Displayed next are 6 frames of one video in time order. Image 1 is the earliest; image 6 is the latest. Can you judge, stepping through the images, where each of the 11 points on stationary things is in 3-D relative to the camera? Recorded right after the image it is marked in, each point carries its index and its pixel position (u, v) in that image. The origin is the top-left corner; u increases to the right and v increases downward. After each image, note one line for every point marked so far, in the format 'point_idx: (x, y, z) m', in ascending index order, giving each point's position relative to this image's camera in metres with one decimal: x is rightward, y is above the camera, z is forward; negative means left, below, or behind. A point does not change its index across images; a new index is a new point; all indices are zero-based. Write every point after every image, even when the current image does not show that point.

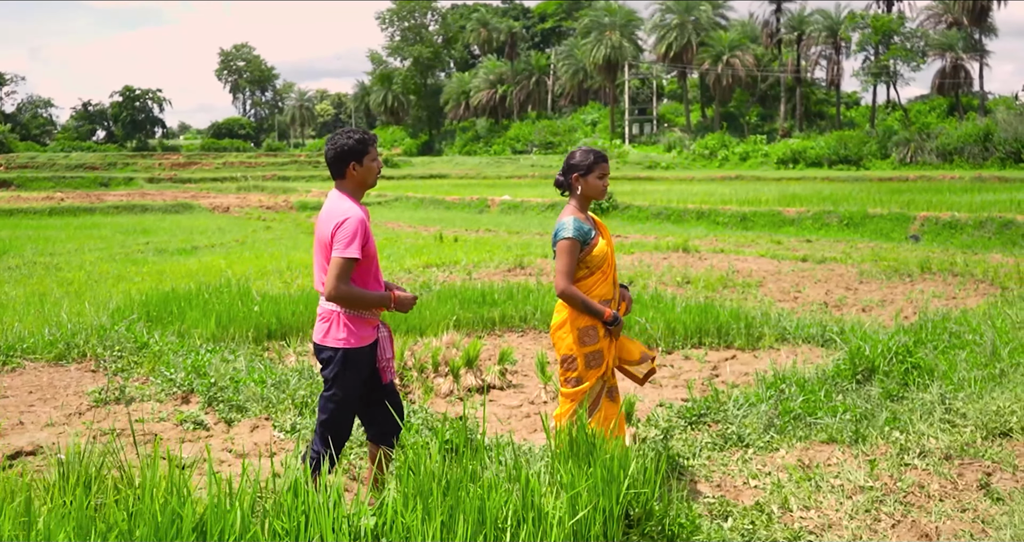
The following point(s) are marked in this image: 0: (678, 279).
0: (+1.3, -0.1, +9.1) m
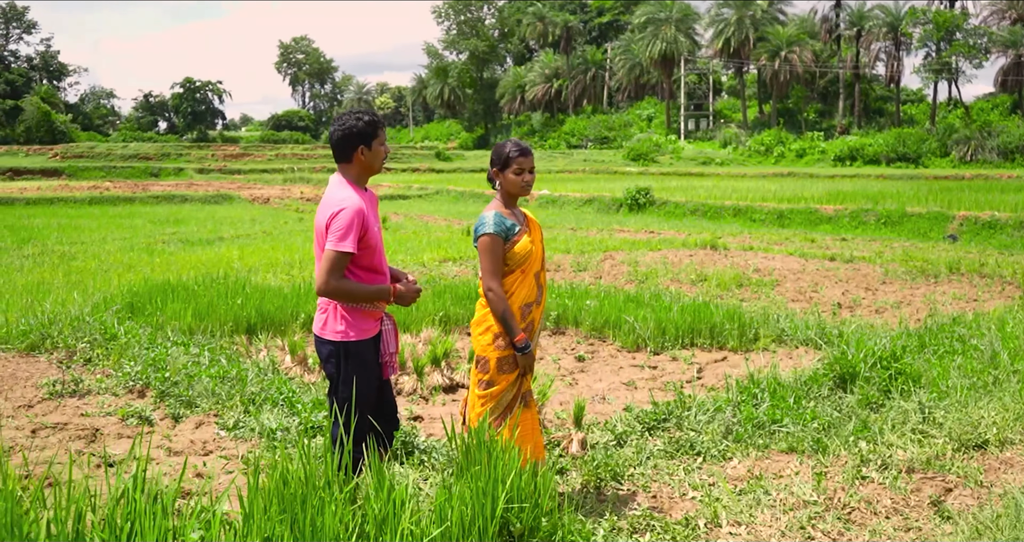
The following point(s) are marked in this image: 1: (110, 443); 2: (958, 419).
0: (+1.4, 0.0, +8.8) m
1: (-1.5, -0.6, +4.2) m
2: (+1.8, -0.6, +4.5) m
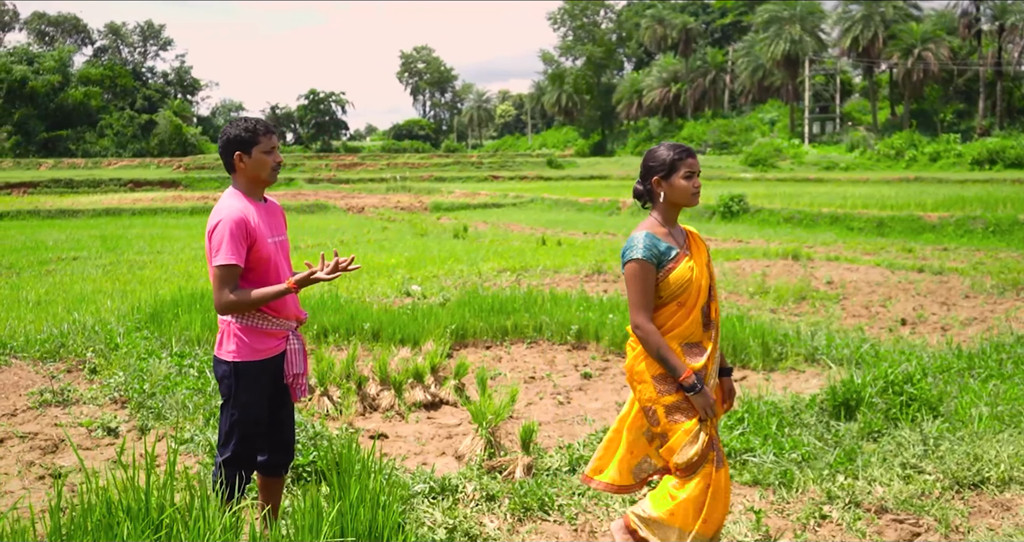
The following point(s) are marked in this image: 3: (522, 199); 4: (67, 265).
0: (+1.8, -0.1, +8.4) m
1: (-1.6, -0.7, +4.2) m
2: (+1.6, -0.7, +4.0) m
3: (+0.1, +1.2, +18.1) m
4: (-3.6, +0.1, +9.2) m
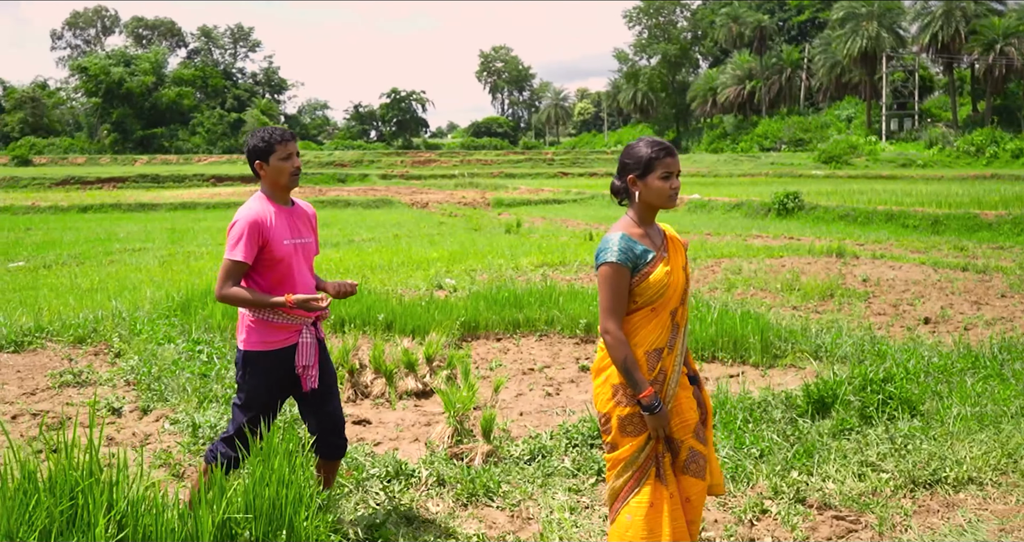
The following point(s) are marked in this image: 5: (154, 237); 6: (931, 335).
0: (+2.0, -0.1, +8.4) m
1: (-1.8, -0.6, +4.5) m
2: (+1.4, -0.7, +4.0) m
3: (+1.1, +1.2, +18.2) m
4: (-3.3, +0.2, +9.6) m
5: (-3.4, +0.3, +10.6) m
6: (+2.4, -0.4, +6.6) m
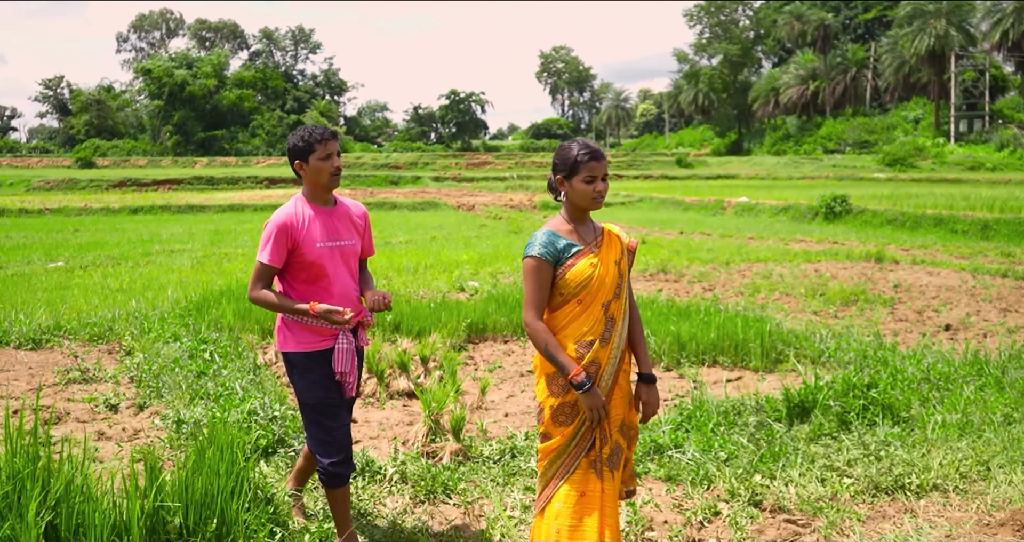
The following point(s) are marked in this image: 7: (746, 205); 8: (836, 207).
0: (+2.2, -0.1, +8.3) m
1: (-1.8, -0.6, +4.6) m
2: (+1.3, -0.7, +4.0) m
3: (+2.0, +1.2, +18.2) m
4: (-3.1, +0.2, +9.9) m
5: (-3.0, +0.3, +10.8) m
6: (+2.5, -0.4, +6.5) m
7: (+3.2, +0.9, +15.4) m
8: (+3.9, +0.8, +13.7) m
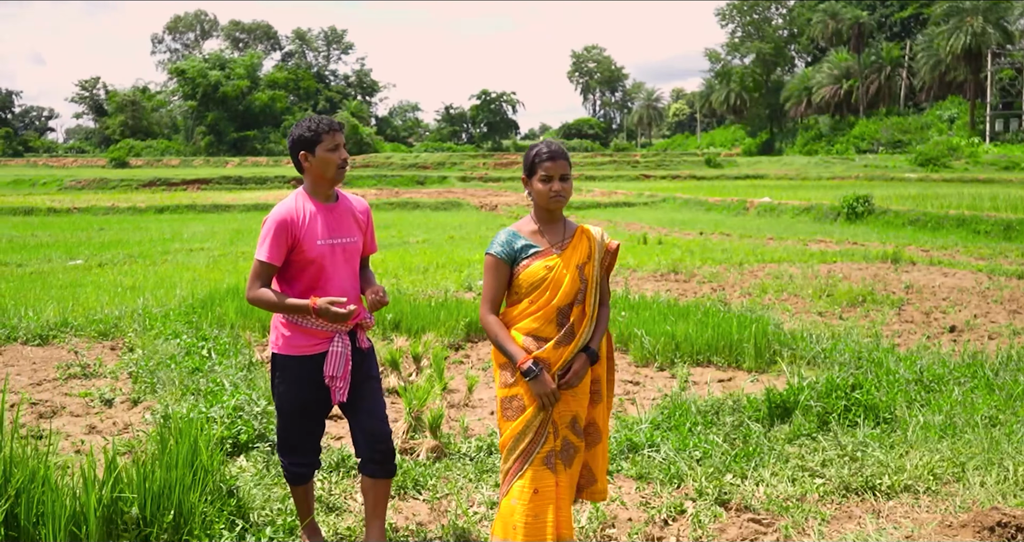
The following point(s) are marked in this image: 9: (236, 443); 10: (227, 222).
0: (+2.2, -0.1, +8.3) m
1: (-1.9, -0.6, +4.8) m
2: (+1.2, -0.7, +4.0) m
3: (+2.4, +1.2, +18.1) m
4: (-2.9, +0.2, +10.0) m
5: (-2.9, +0.3, +11.0) m
6: (+2.5, -0.4, +6.5) m
7: (+3.5, +0.9, +15.3) m
8: (+4.2, +0.8, +13.7) m
9: (-1.0, -0.6, +4.2) m
10: (-3.2, +0.5, +12.9) m
